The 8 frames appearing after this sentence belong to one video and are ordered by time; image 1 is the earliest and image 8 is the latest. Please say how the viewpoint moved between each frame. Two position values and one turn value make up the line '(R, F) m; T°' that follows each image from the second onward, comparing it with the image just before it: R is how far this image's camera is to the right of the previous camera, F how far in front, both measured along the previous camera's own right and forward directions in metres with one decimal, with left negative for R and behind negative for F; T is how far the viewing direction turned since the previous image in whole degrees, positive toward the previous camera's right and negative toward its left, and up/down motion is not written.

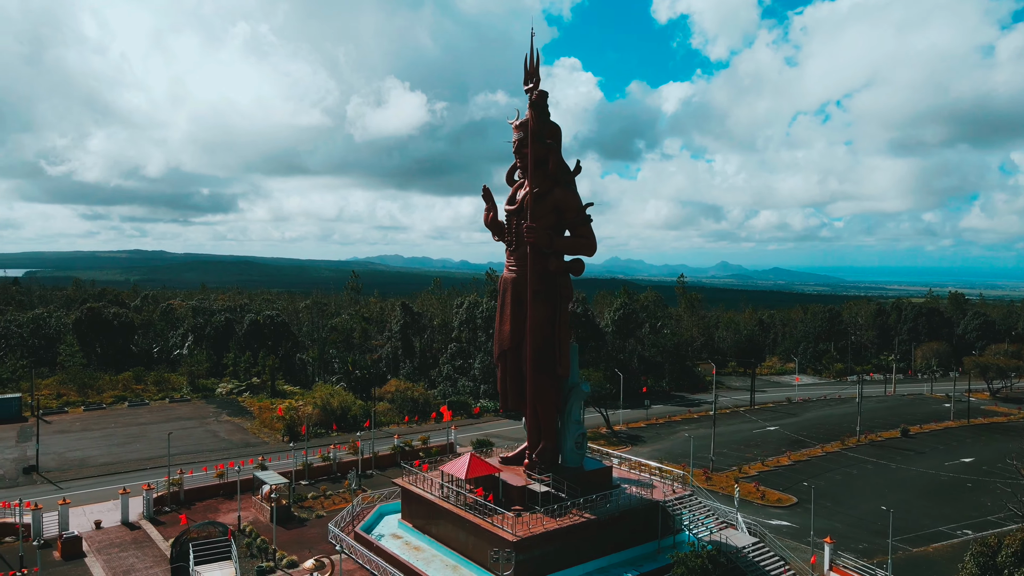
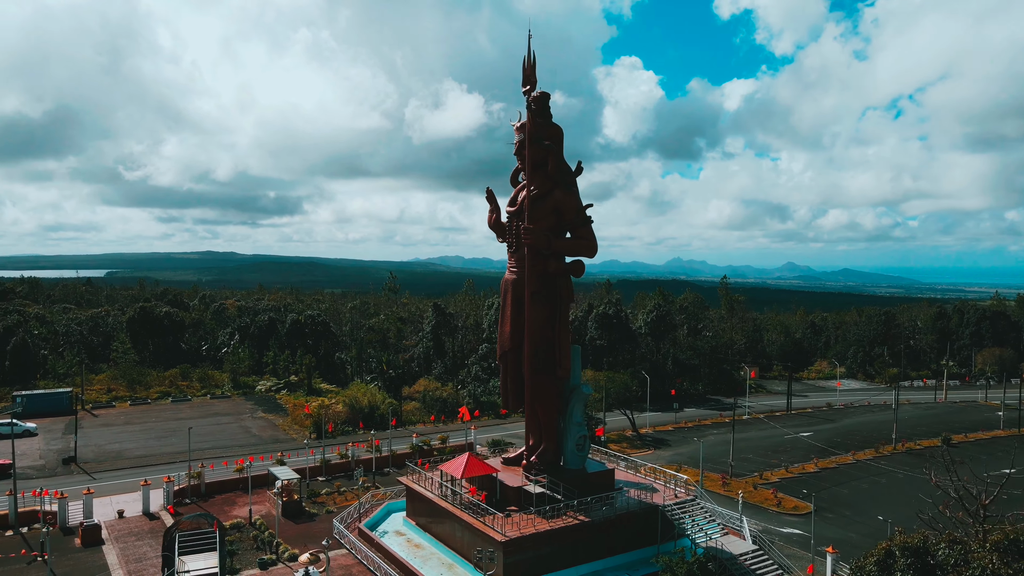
(+1.8, 0.0) m; -5°
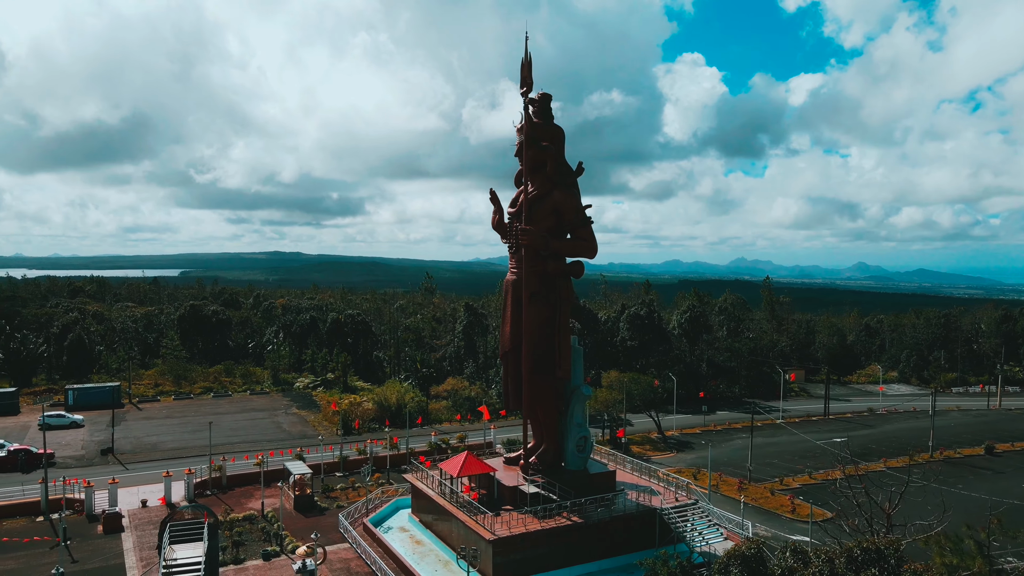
(+1.8, -0.1) m; -5°
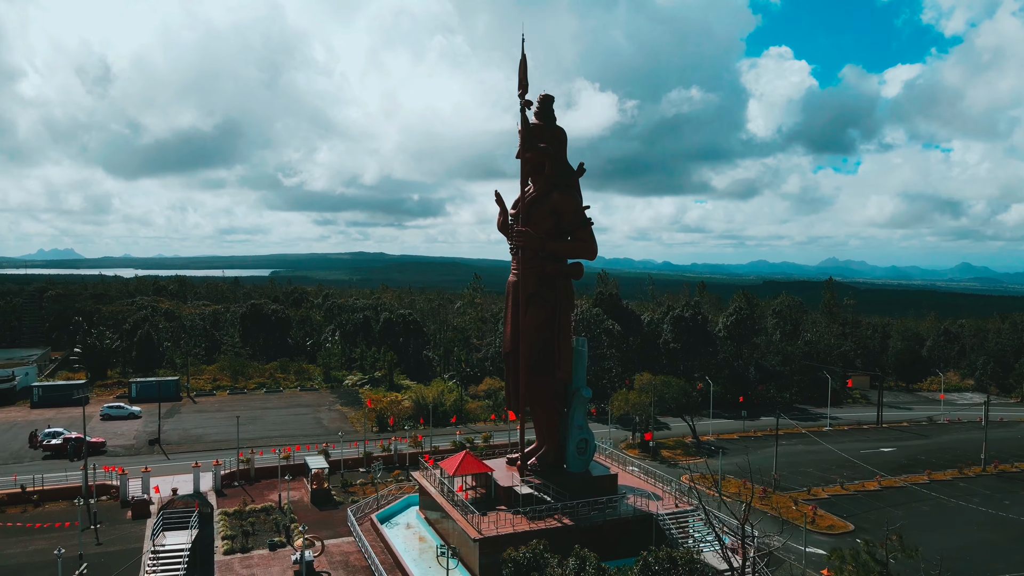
(+2.4, 0.0) m; -6°
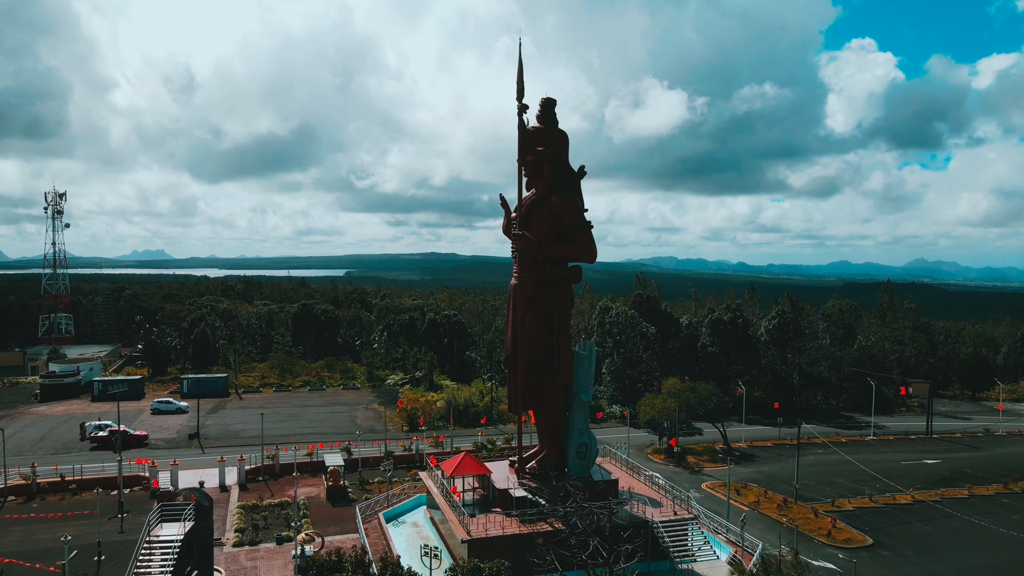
(+2.2, 0.0) m; -5°
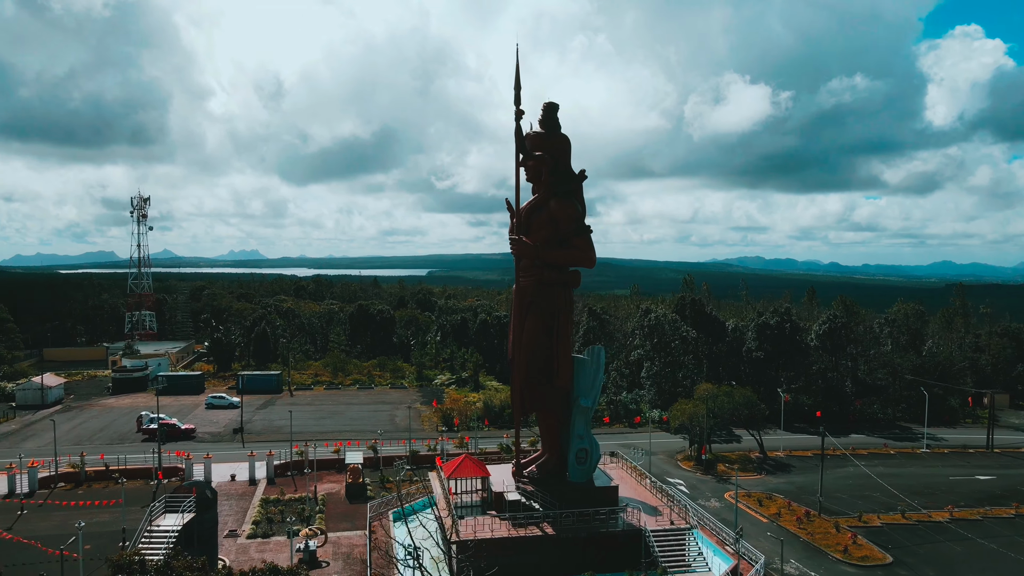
(+2.5, 0.0) m; -6°
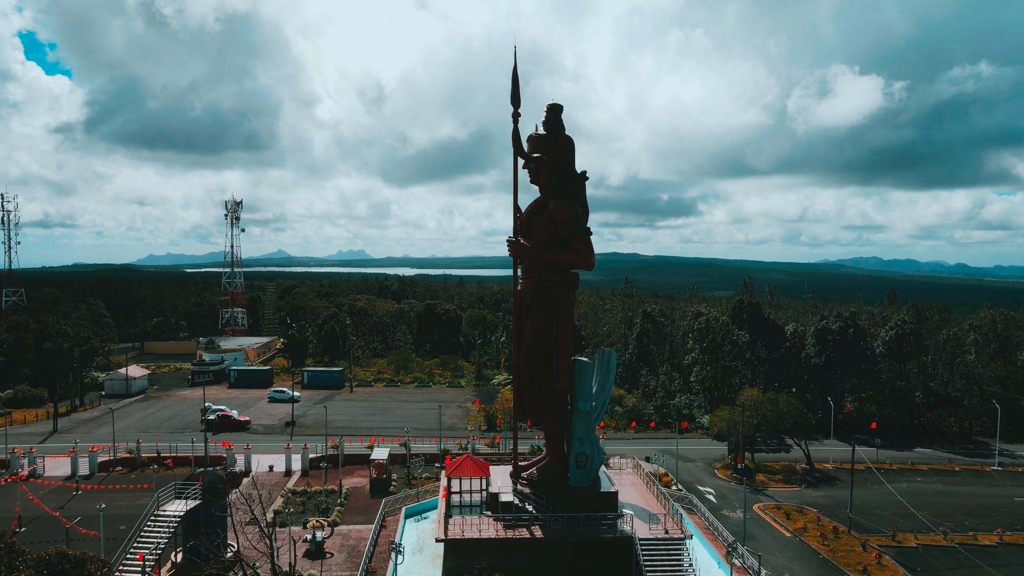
(+3.0, +0.1) m; -7°
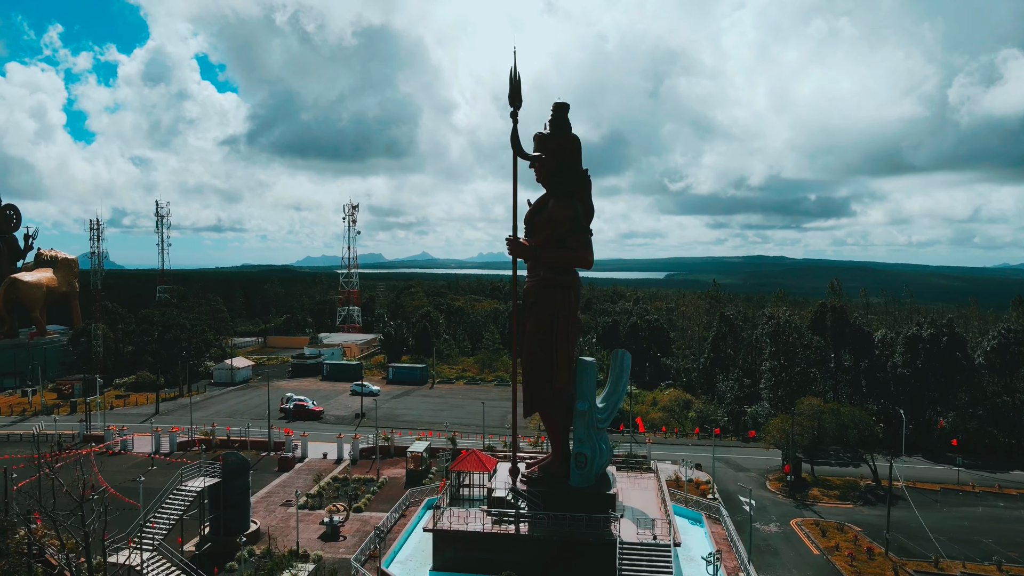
(+4.1, +0.1) m; -10°
